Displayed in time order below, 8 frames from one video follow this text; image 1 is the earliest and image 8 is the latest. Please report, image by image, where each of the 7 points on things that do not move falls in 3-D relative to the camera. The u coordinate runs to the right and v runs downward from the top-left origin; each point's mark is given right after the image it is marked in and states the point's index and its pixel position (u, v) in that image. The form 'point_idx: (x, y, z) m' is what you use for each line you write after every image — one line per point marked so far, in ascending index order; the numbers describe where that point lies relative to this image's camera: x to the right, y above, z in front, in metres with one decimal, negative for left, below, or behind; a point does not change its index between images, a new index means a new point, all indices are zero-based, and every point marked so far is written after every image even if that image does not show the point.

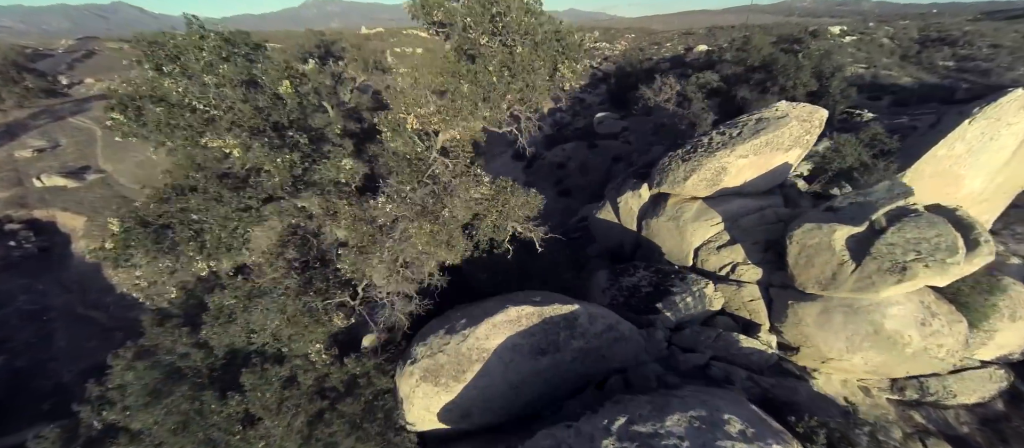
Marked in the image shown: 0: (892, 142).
0: (+12.9, +2.2, +11.9) m
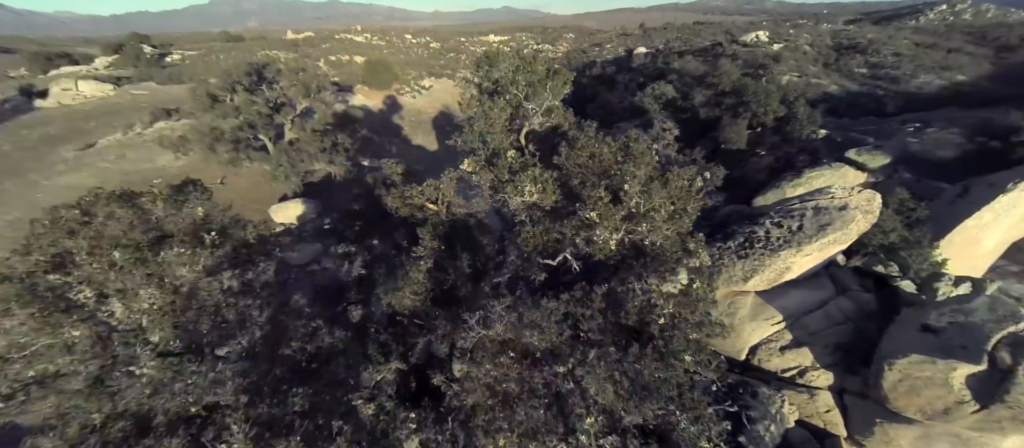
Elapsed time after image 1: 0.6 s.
0: (+13.5, +0.1, +11.8) m
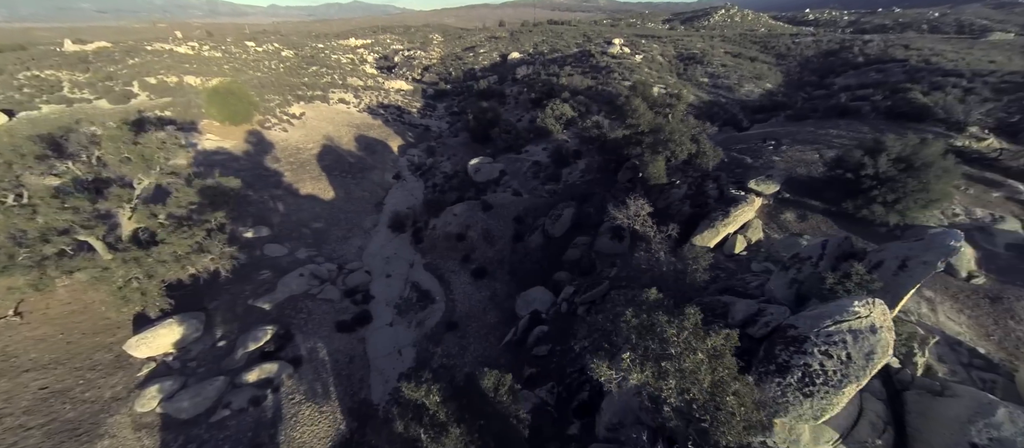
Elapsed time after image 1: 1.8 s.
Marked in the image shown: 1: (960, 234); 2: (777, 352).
0: (+14.1, -2.4, +14.1) m
1: (+16.9, -0.7, +13.7) m
2: (+8.4, -4.3, +11.1) m
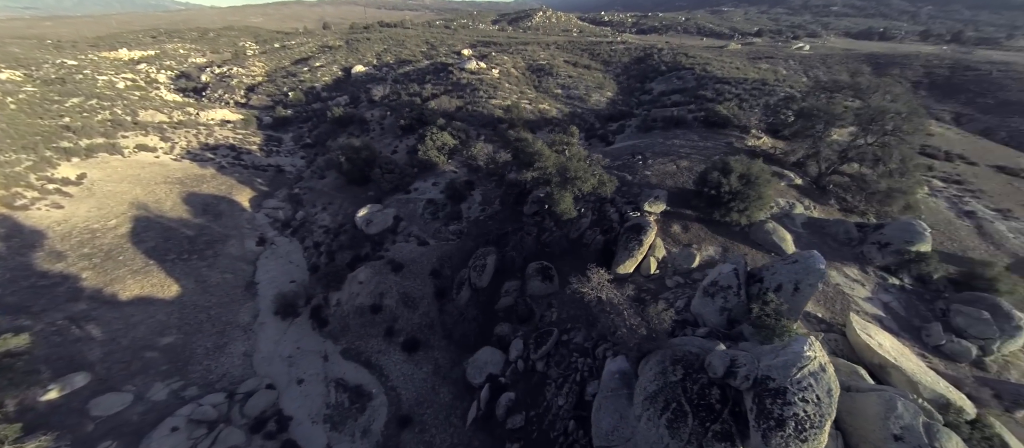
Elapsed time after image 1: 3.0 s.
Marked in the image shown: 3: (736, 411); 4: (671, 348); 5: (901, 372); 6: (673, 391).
0: (+13.4, -3.9, +18.2) m
1: (+15.8, -1.8, +18.7) m
2: (+9.6, -6.8, +13.5) m
3: (+9.0, -7.6, +14.6) m
4: (+7.8, -6.1, +17.6) m
5: (+19.5, -7.5, +18.3) m
6: (+7.1, -7.3, +15.8) m
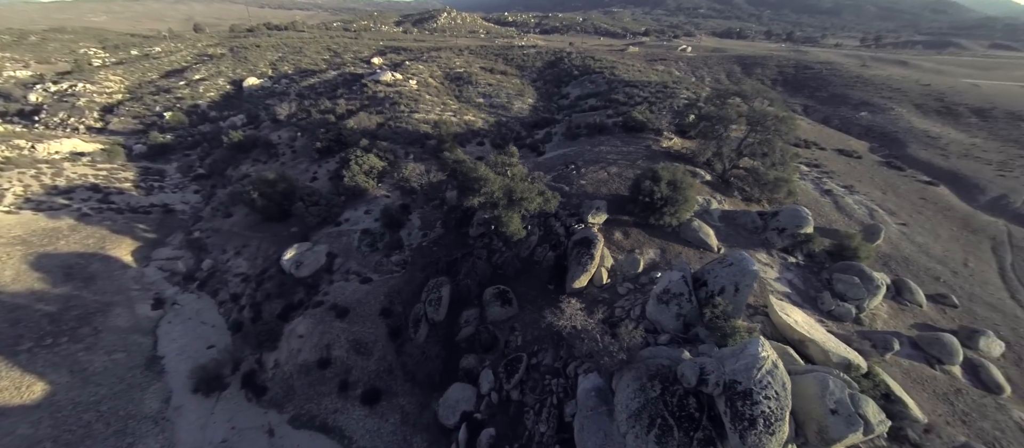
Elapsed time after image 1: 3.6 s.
0: (+11.9, -4.5, +20.5) m
1: (+13.9, -2.1, +21.5) m
2: (+9.5, -7.7, +15.2) m
3: (+8.9, -8.6, +16.2) m
4: (+6.8, -7.3, +18.9) m
5: (+18.3, -7.3, +21.9) m
6: (+6.7, -8.5, +16.9) m
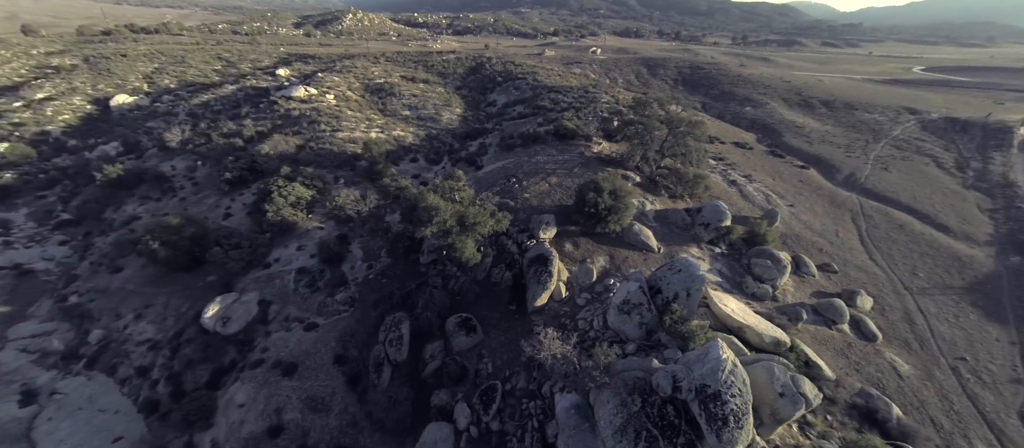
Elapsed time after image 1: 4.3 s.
0: (+10.3, -5.1, +22.5) m
1: (+11.8, -2.5, +23.7) m
2: (+9.2, -8.5, +16.8) m
3: (+8.5, -9.5, +17.7) m
4: (+5.9, -8.4, +19.9) m
5: (+16.5, -7.3, +25.1) m
6: (+6.2, -9.6, +18.0) m
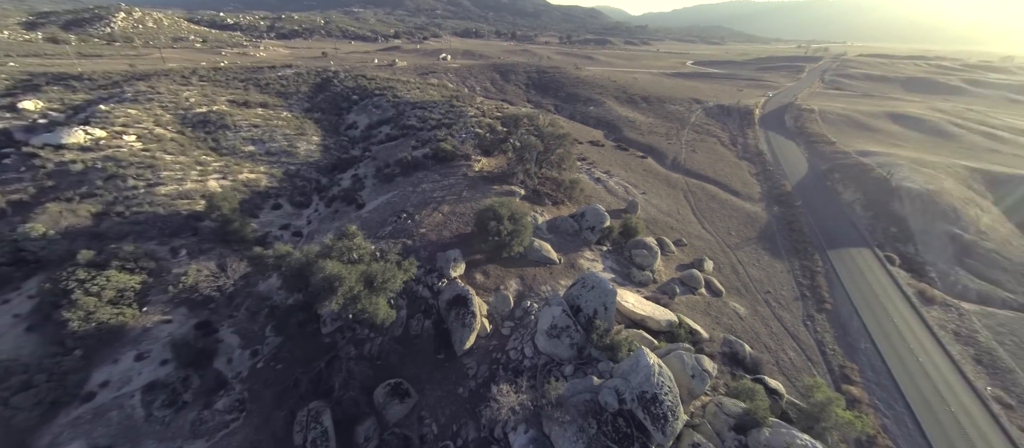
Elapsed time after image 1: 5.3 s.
0: (+6.1, -6.5, +25.0) m
1: (+6.6, -3.7, +26.6) m
2: (+7.6, -10.0, +19.5) m
3: (+6.9, -11.0, +20.1) m
4: (+3.5, -10.5, +21.2) m
5: (+11.3, -7.6, +29.7) m
6: (+4.6, -11.6, +19.6) m
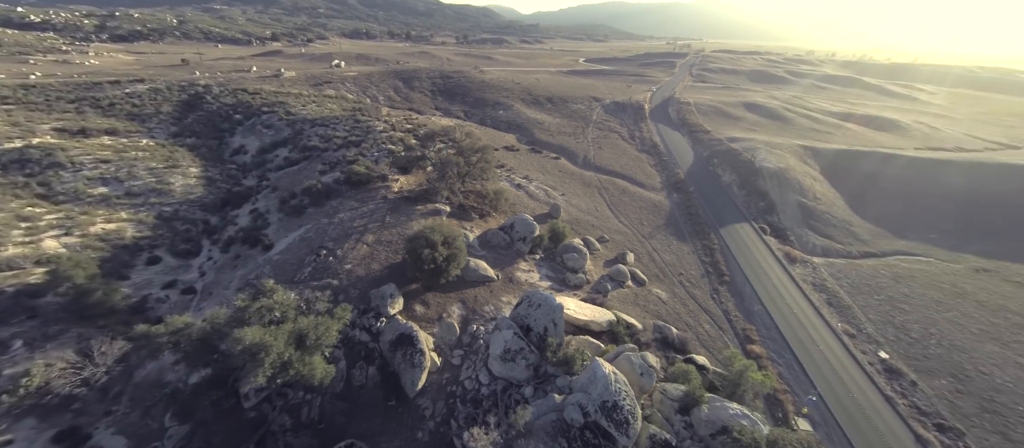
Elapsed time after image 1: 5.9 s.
0: (+2.9, -7.7, +25.5) m
1: (+2.7, -4.9, +27.1) m
2: (+6.1, -10.9, +20.5) m
3: (+5.3, -12.1, +20.9) m
4: (+1.7, -12.0, +21.3) m
5: (+7.0, -8.3, +31.2) m
6: (+3.3, -12.9, +20.0) m
